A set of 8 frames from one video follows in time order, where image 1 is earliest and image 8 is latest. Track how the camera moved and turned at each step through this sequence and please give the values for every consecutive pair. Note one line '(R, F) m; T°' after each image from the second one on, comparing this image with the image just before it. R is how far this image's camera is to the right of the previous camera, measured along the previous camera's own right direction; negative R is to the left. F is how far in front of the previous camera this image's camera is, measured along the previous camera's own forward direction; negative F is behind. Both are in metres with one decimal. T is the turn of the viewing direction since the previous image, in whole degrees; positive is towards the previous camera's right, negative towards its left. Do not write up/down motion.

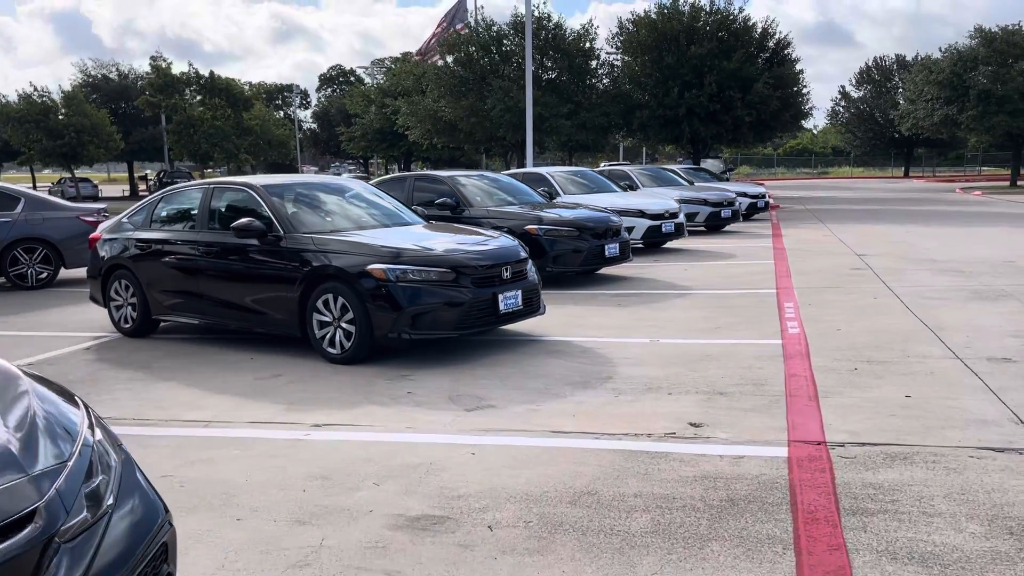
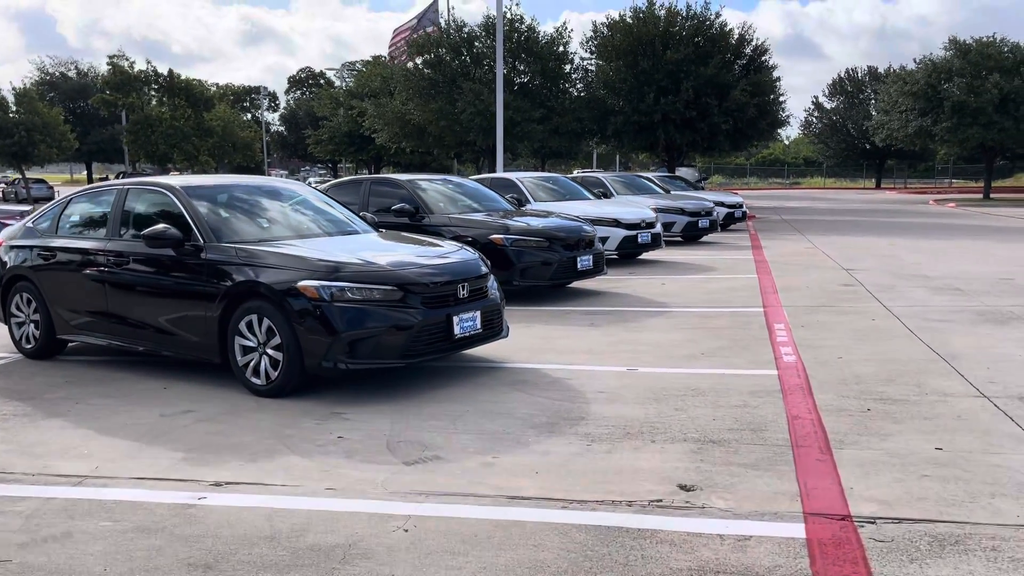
(+0.1, +1.0) m; +2°
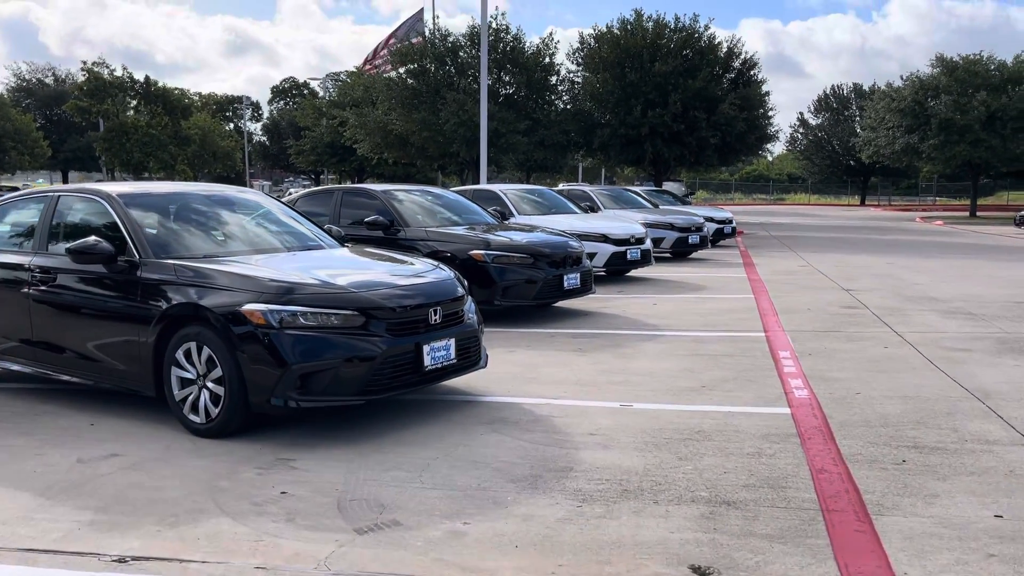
(0.0, +0.8) m; +1°
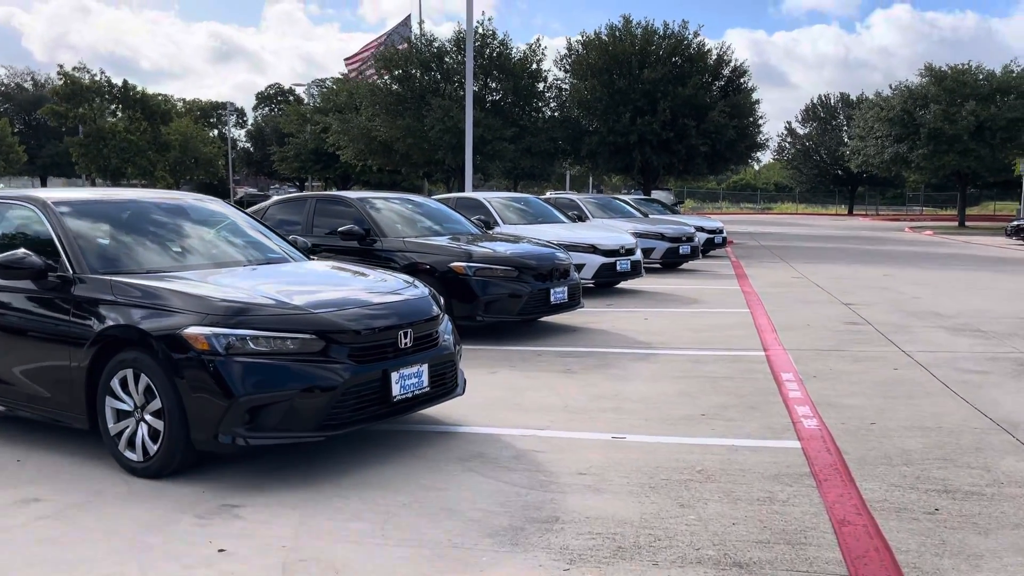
(0.0, +0.6) m; +1°
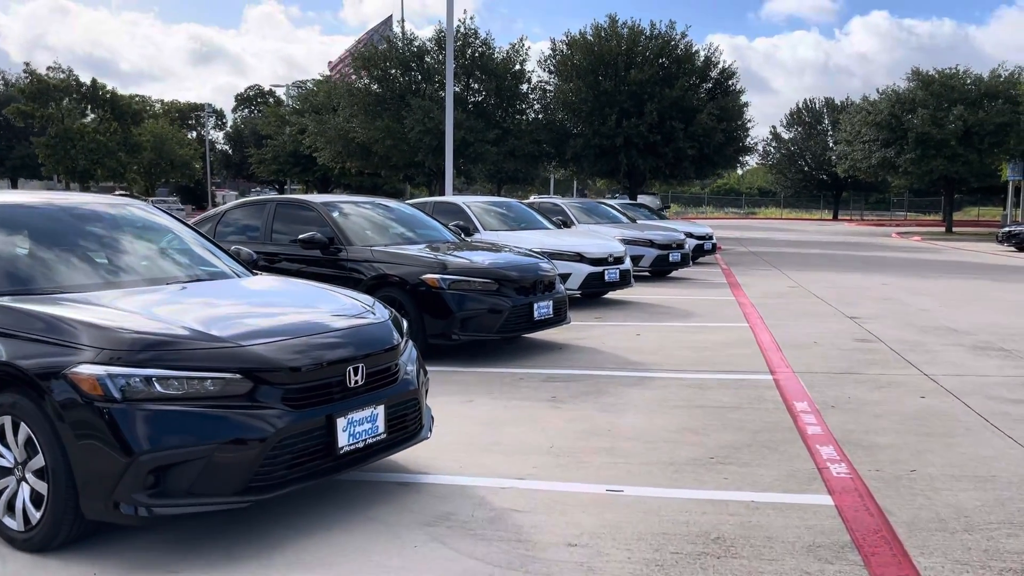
(0.0, +0.9) m; +1°
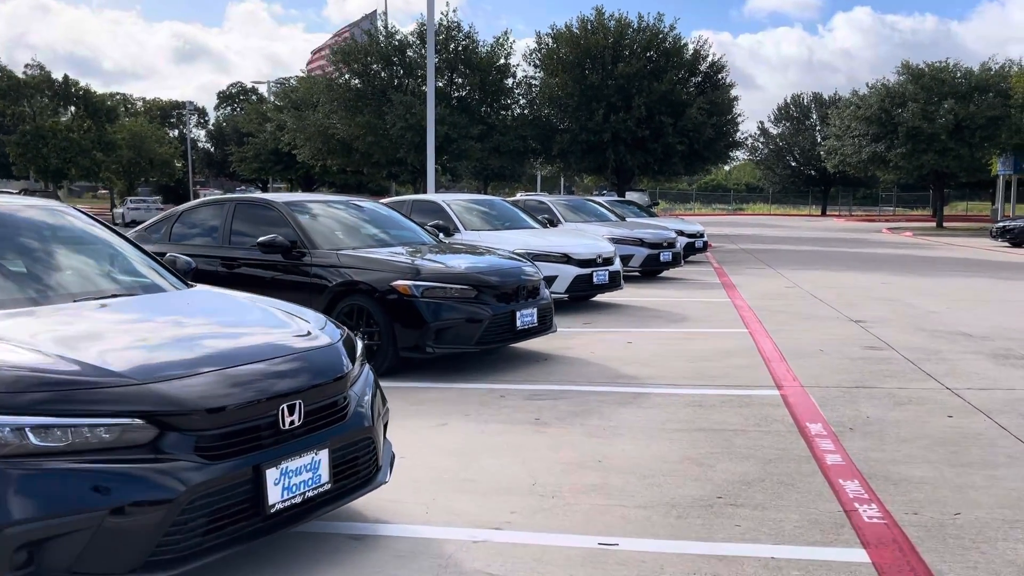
(+0.1, +0.7) m; +1°
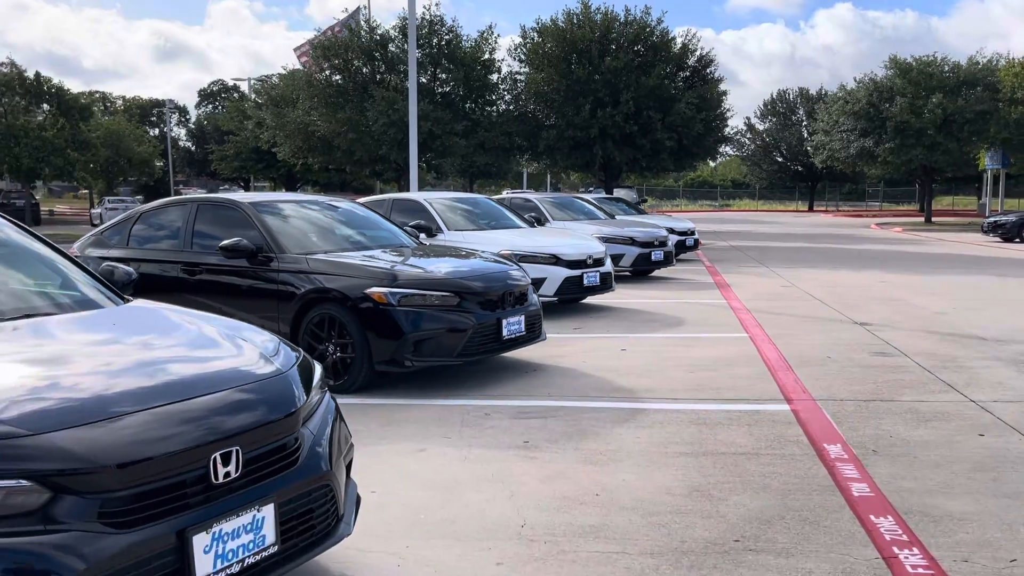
(0.0, +0.6) m; +1°
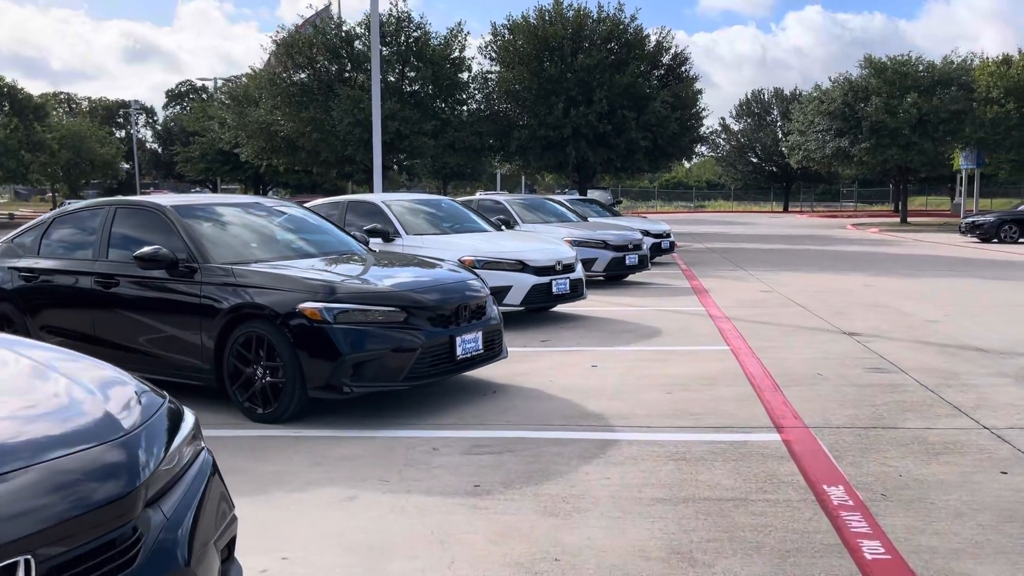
(+0.2, +0.8) m; +2°
